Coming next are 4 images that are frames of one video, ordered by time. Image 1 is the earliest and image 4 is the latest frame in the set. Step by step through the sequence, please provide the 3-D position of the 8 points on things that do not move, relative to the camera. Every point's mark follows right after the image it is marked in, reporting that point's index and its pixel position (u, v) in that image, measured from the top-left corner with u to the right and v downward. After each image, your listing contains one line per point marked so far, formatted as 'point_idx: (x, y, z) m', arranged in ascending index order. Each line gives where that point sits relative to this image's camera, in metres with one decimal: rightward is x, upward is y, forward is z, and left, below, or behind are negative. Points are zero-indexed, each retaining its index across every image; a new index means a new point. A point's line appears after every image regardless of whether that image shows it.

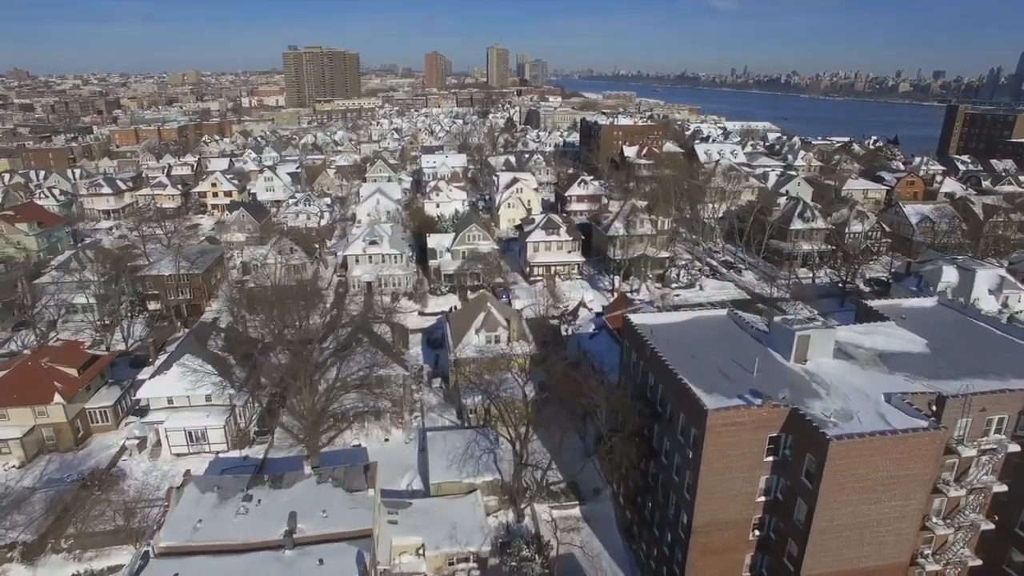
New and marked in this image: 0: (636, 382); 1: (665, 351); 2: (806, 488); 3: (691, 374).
0: (+4.2, -3.2, +19.3) m
1: (+4.8, -2.0, +18.2) m
2: (+7.3, -5.0, +14.4) m
3: (+5.2, -2.5, +16.9) m
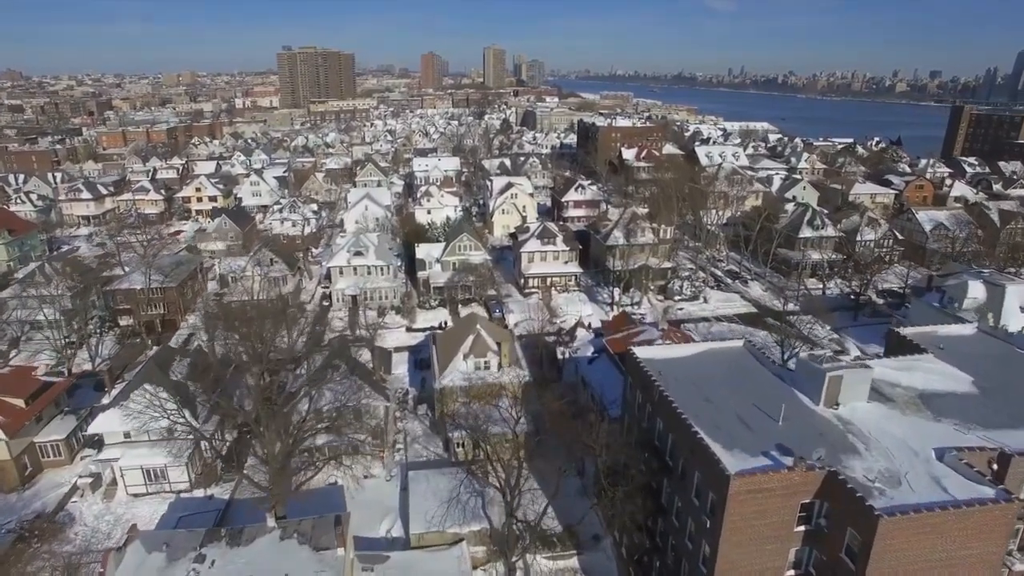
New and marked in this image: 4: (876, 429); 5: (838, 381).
0: (+3.8, -4.1, +17.0) m
1: (+4.5, -2.9, +15.9) m
2: (+7.0, -5.8, +12.1) m
3: (+4.9, -3.4, +14.6) m
4: (+9.0, -3.5, +14.3) m
5: (+8.5, -2.4, +15.1) m
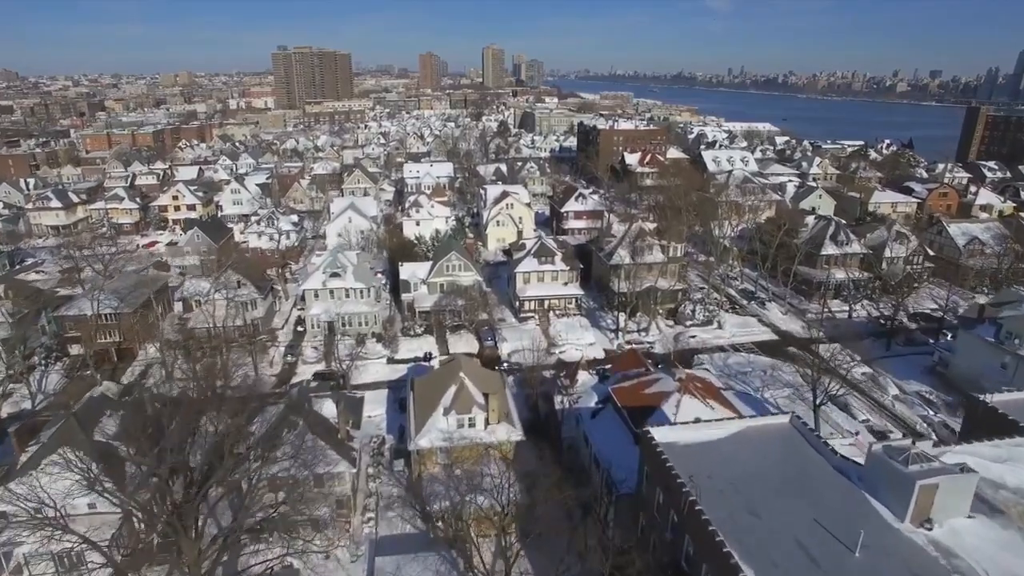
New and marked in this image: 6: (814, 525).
0: (+3.5, -5.6, +13.1) m
1: (+4.1, -4.4, +12.0) m
2: (+6.6, -7.3, +8.2) m
3: (+4.5, -4.9, +10.7) m
4: (+8.6, -5.0, +10.4) m
5: (+8.2, -3.9, +11.2) m
6: (+5.9, -4.6, +11.3) m
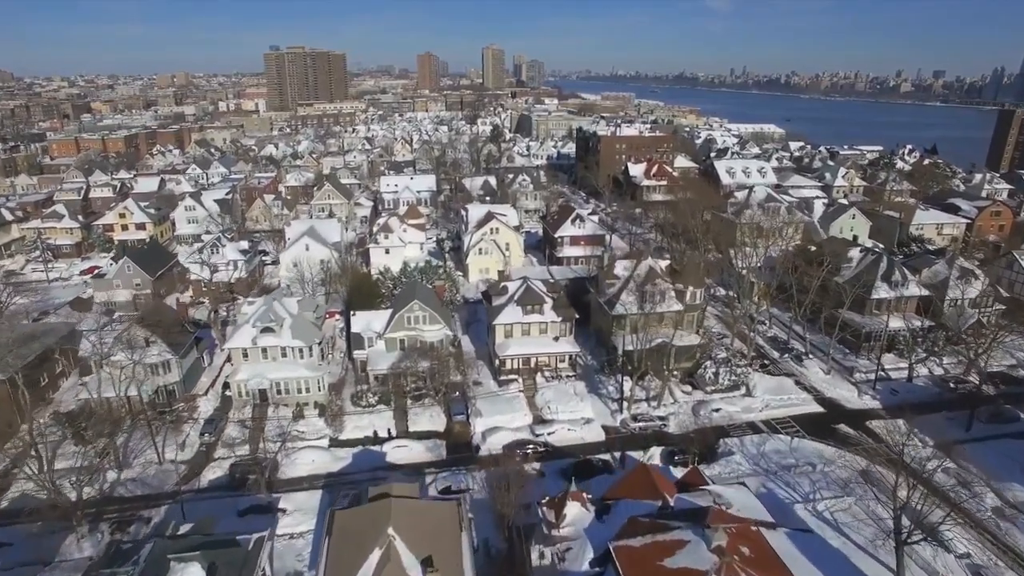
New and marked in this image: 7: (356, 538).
0: (+2.3, -8.4, +5.8) m
1: (+3.0, -7.2, +4.7) m
2: (+5.4, -10.2, +0.9) m
3: (+3.4, -7.8, +3.4) m
4: (+7.5, -7.8, +3.1) m
5: (+7.0, -6.8, +3.9) m
6: (+4.8, -7.4, +4.0) m
7: (-4.2, -6.7, +15.4) m
